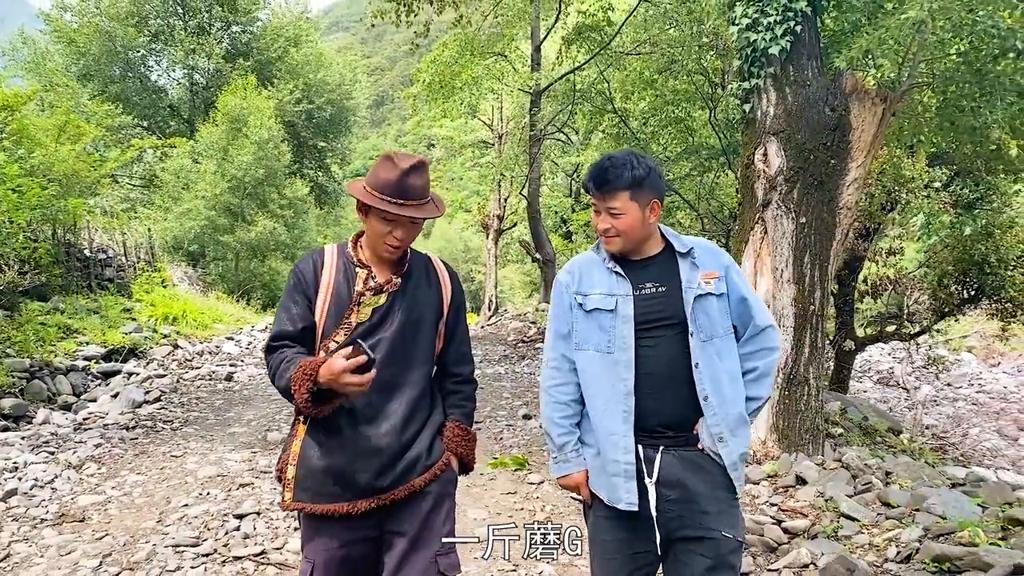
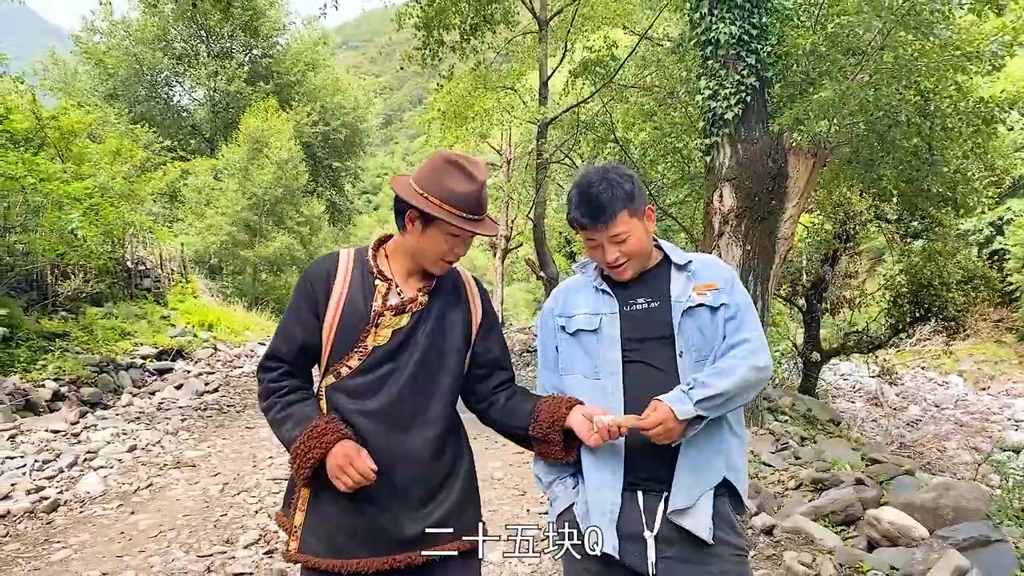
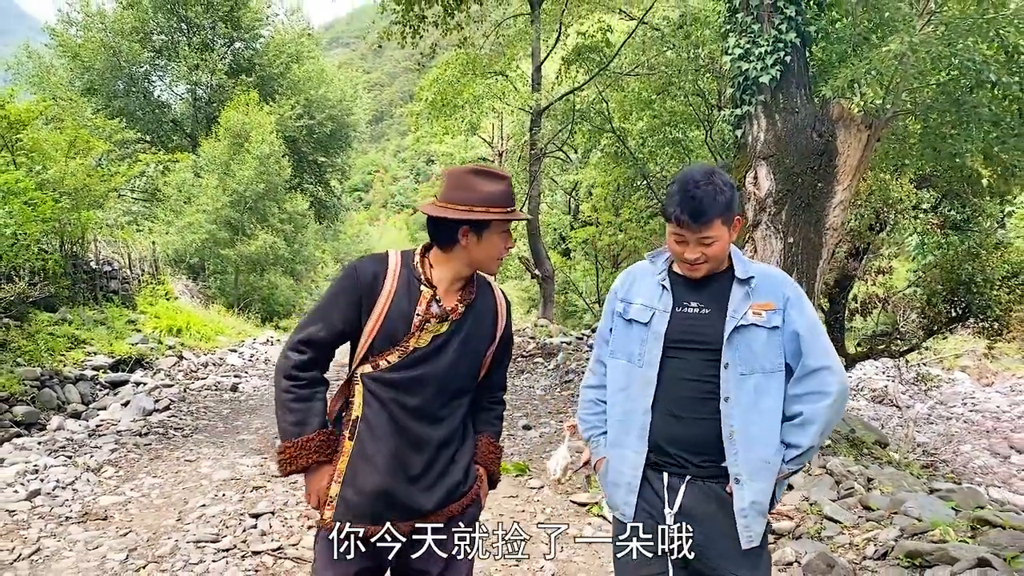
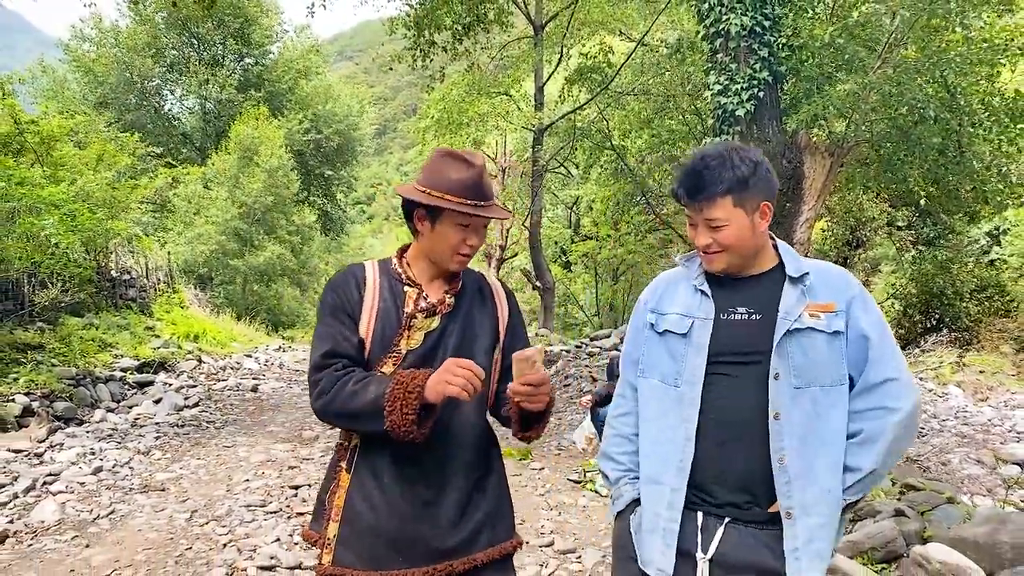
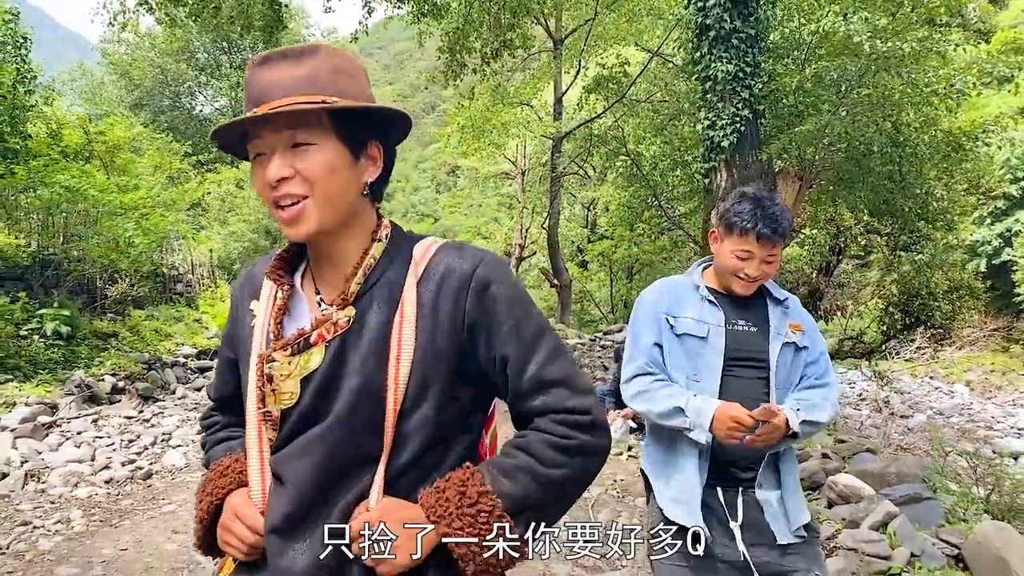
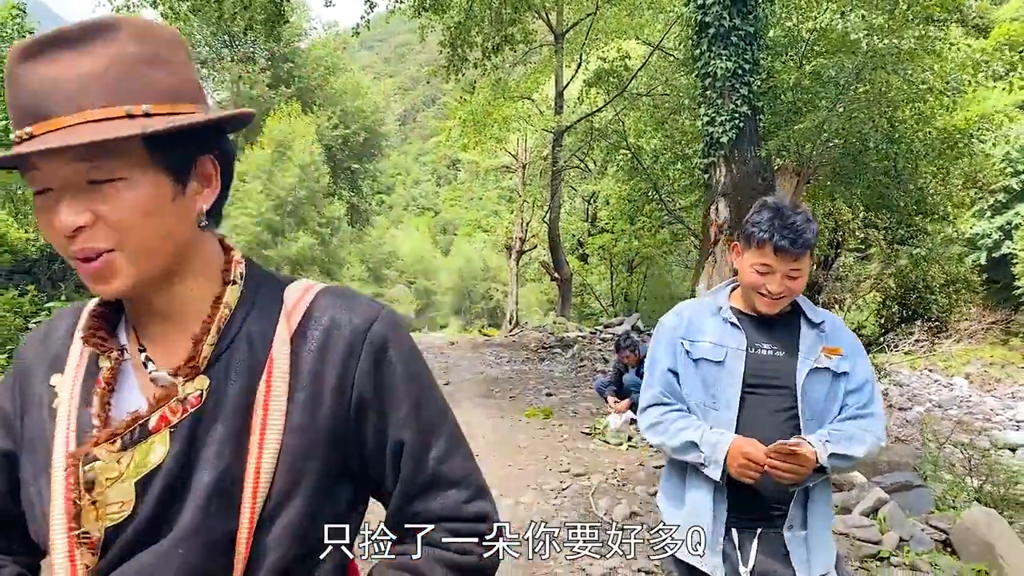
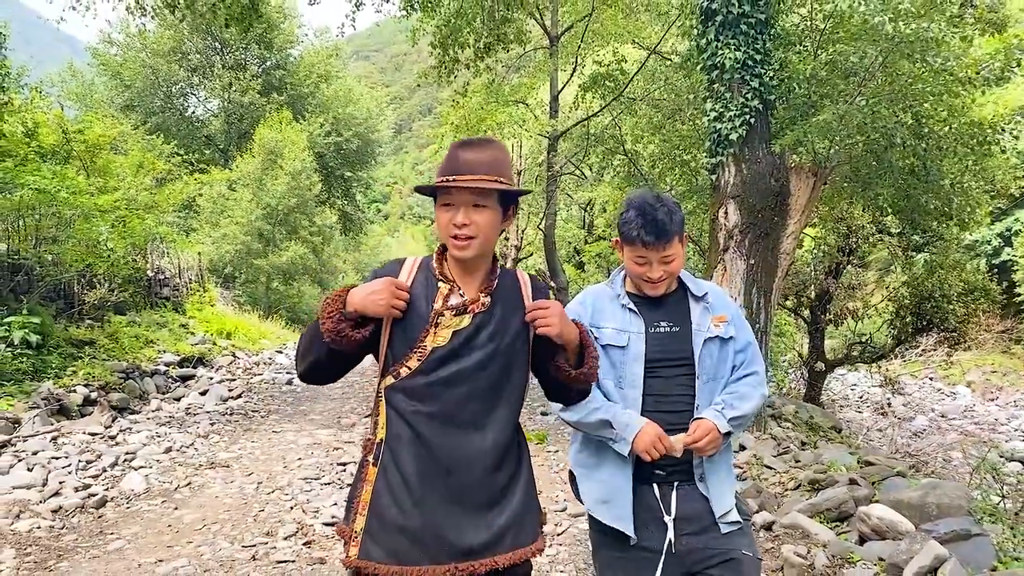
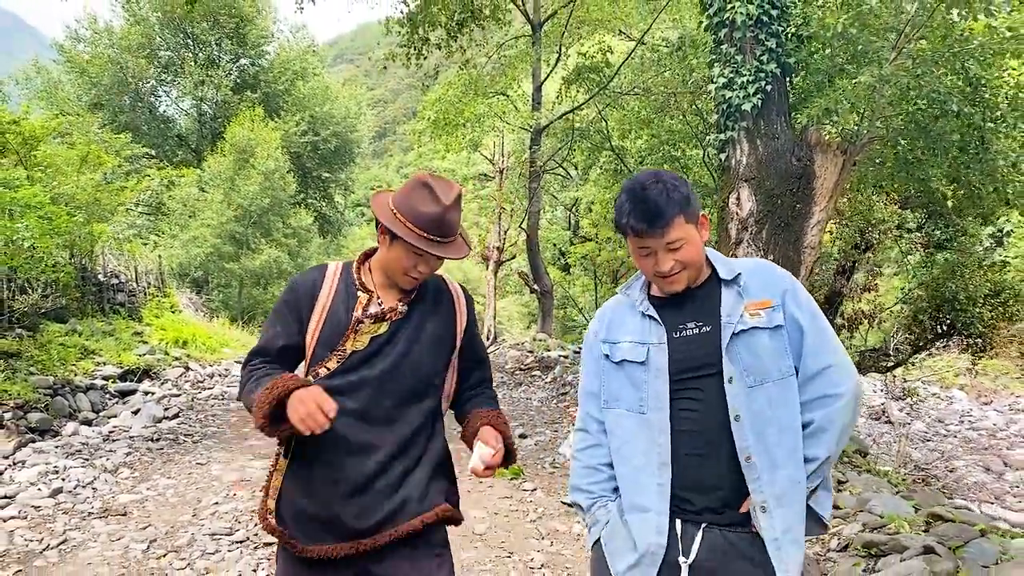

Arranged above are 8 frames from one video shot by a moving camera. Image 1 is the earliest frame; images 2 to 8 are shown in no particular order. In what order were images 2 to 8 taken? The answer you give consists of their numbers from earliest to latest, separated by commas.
3, 8, 4, 2, 7, 5, 6
